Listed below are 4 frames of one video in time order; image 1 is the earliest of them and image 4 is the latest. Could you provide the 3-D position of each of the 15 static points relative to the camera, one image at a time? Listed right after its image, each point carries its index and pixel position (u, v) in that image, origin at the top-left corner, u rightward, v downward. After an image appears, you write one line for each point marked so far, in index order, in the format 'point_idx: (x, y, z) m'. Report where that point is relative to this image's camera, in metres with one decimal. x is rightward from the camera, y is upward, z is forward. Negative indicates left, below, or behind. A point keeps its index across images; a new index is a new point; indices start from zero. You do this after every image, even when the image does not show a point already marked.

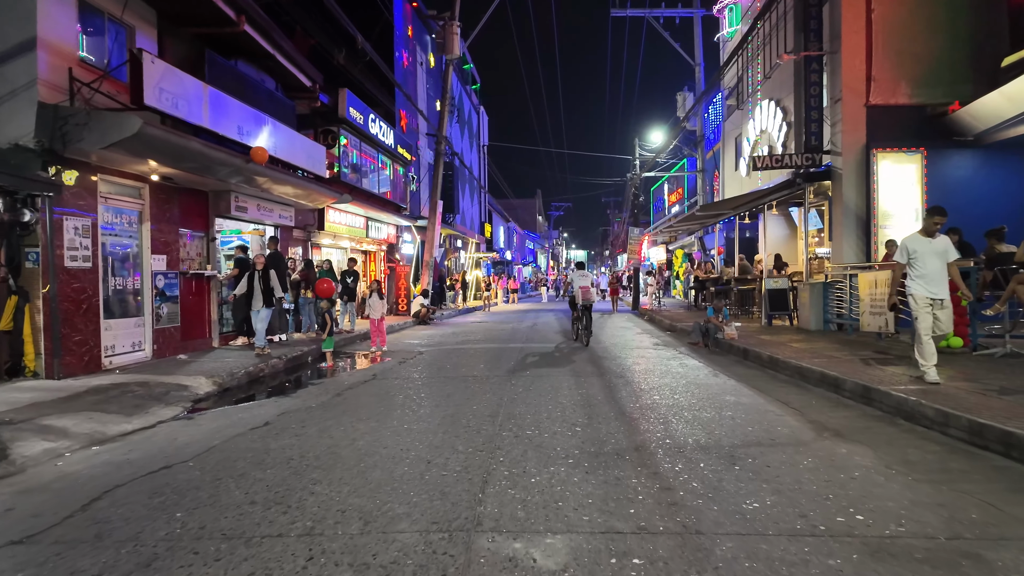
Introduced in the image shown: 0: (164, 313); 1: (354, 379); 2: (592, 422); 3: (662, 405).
0: (-5.7, -0.4, +9.8) m
1: (-2.3, -1.3, +8.7) m
2: (+0.7, -1.3, +5.6) m
3: (+1.6, -1.3, +6.5) m
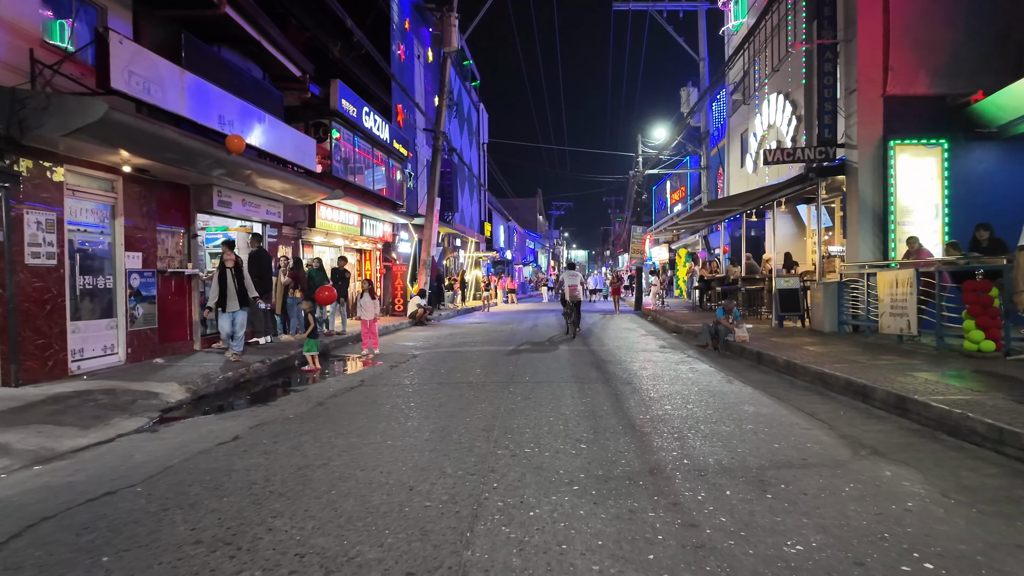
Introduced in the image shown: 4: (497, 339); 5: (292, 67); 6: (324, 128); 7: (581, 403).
0: (-5.7, -0.4, +9.2) m
1: (-2.3, -1.3, +8.1) m
2: (+0.7, -1.2, +5.0) m
3: (+1.6, -1.3, +5.9) m
4: (-0.3, -1.2, +14.3) m
5: (-4.7, +4.7, +12.8) m
6: (-4.5, +3.8, +14.2) m
7: (+0.7, -1.2, +6.5) m
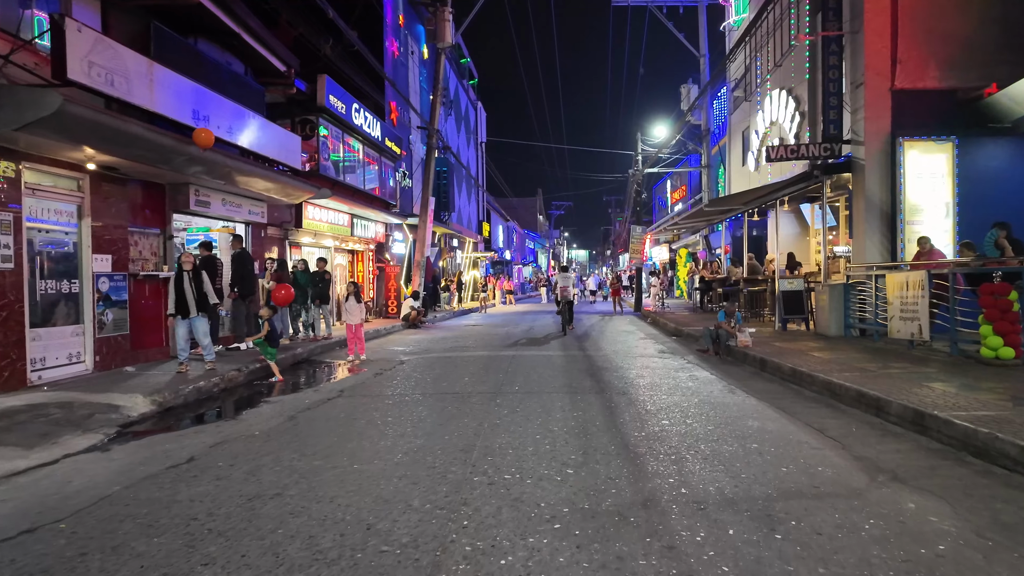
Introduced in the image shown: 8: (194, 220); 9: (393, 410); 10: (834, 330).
0: (-5.8, -0.5, +8.7) m
1: (-2.5, -1.4, +7.7) m
2: (+0.6, -1.3, +4.5) m
3: (+1.4, -1.3, +5.4) m
4: (-0.5, -1.2, +13.9) m
5: (-4.8, +4.6, +12.3) m
6: (-4.6, +3.7, +13.8) m
7: (+0.6, -1.3, +6.0) m
8: (-5.9, +1.2, +11.4) m
9: (-1.3, -1.3, +6.5) m
10: (+6.3, -0.8, +11.8) m
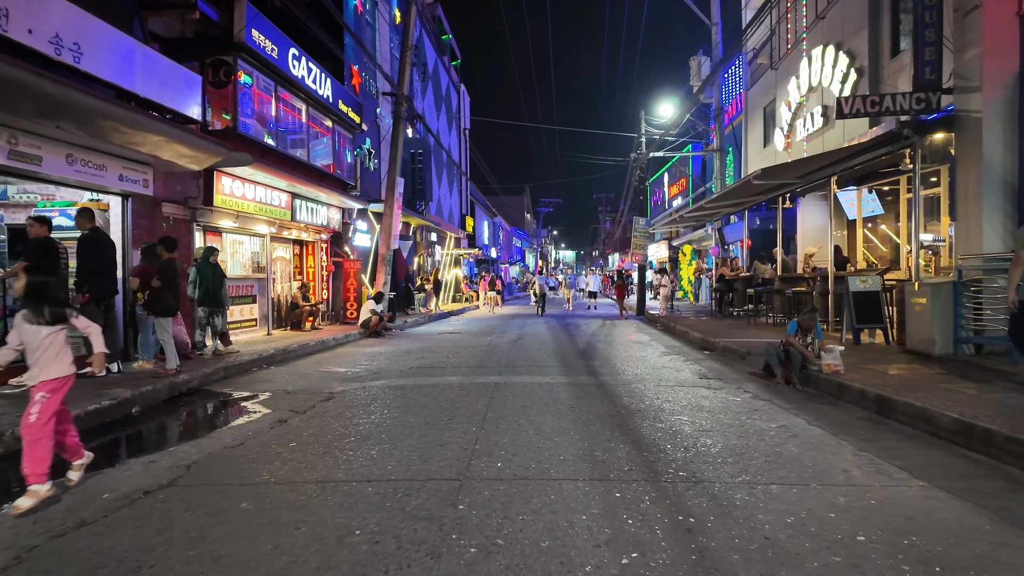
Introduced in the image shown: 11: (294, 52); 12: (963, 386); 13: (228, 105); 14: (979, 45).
0: (-6.0, -0.4, +5.2) m
1: (-2.6, -1.3, +4.2) m
2: (+0.5, -1.3, +1.2) m
3: (+1.3, -1.3, +2.1) m
4: (-0.8, -1.2, +10.5) m
5: (-5.1, +4.7, +8.9) m
6: (-4.9, +3.8, +10.3) m
7: (+0.5, -1.3, +2.7) m
8: (-6.2, +1.3, +7.9) m
9: (-1.4, -1.3, +3.1) m
10: (+6.1, -0.8, +8.6) m
11: (-4.4, +4.8, +12.3) m
12: (+4.7, -1.0, +6.3) m
13: (-4.9, +3.2, +10.3) m
14: (+6.6, +3.5, +8.6) m
